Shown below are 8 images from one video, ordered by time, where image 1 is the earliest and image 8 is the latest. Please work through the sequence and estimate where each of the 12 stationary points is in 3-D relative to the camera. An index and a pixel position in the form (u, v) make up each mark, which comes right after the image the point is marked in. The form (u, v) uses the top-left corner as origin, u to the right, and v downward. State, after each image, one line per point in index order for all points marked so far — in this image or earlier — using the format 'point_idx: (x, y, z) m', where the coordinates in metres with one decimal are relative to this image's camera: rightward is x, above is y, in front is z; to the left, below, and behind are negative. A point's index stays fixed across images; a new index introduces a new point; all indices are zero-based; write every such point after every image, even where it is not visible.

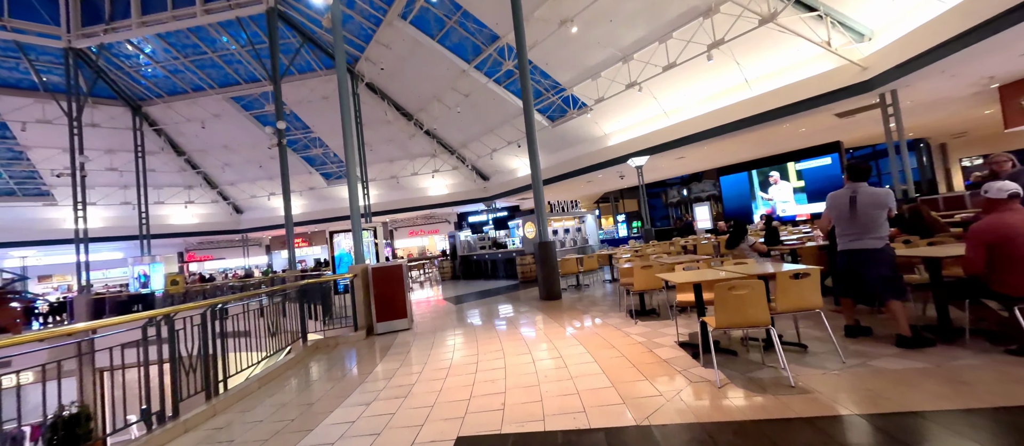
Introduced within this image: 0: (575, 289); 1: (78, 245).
0: (+1.2, -1.2, +7.0) m
1: (-14.7, -0.8, +13.0) m
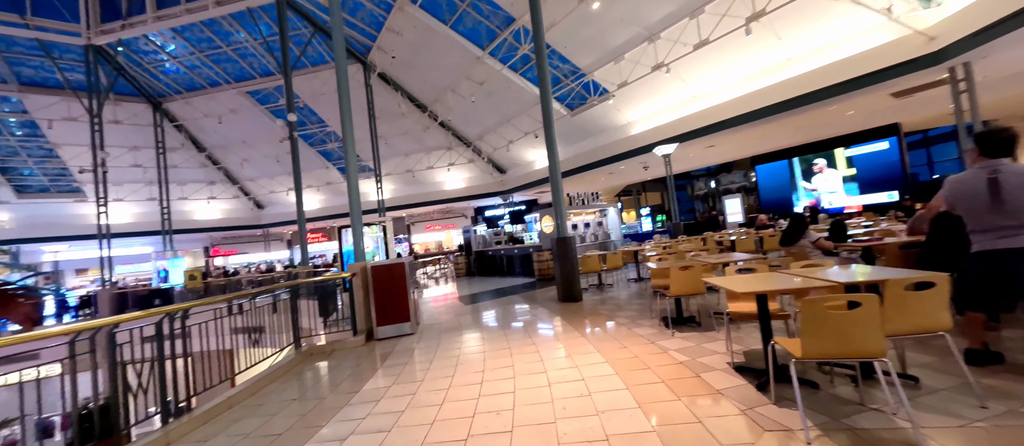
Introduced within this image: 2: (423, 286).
0: (+1.5, -1.1, +6.3) m
1: (-14.1, -0.7, +13.1) m
2: (-3.0, -2.1, +13.1) m
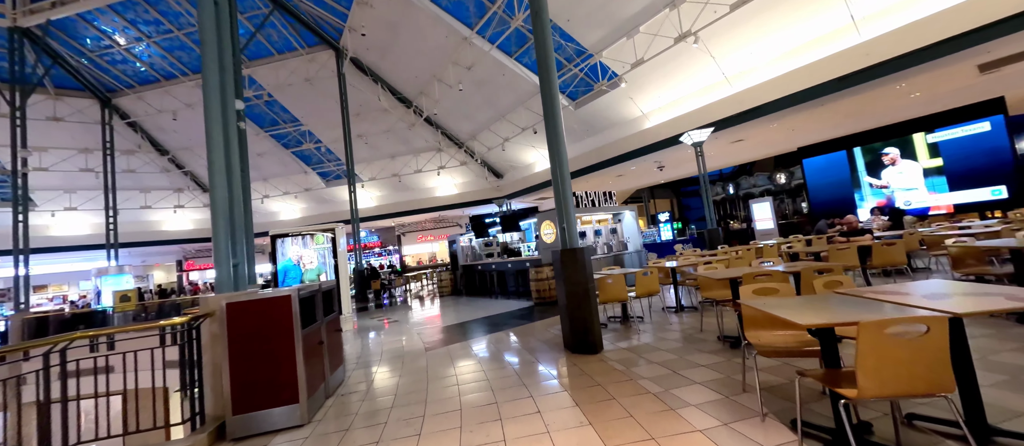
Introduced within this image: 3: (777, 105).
0: (+1.3, -1.2, +4.3) m
1: (-14.3, -1.0, +11.1) m
2: (-3.2, -2.4, +11.0) m
3: (+5.6, +2.5, +8.2) m
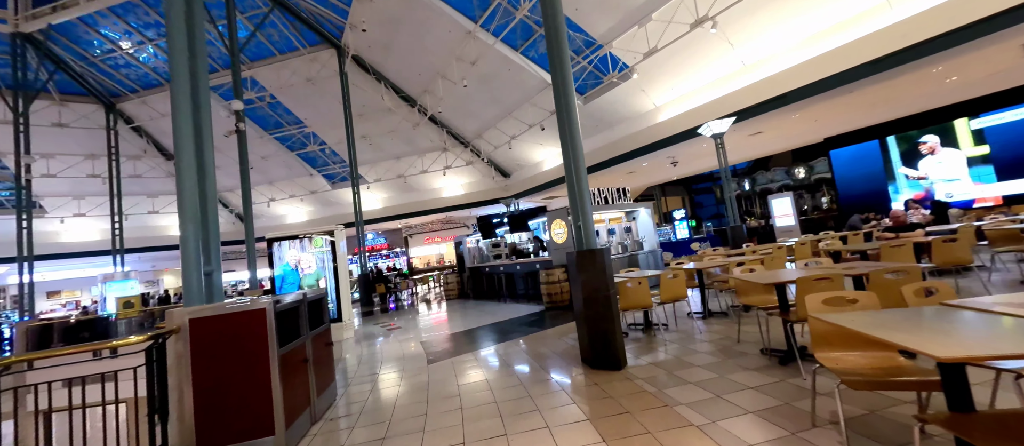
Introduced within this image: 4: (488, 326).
0: (+1.4, -1.1, +3.9) m
1: (-14.0, -1.2, +11.0) m
2: (-2.9, -2.4, +10.7) m
3: (+5.7, +2.6, +7.6) m
4: (-0.4, -1.7, +6.4) m
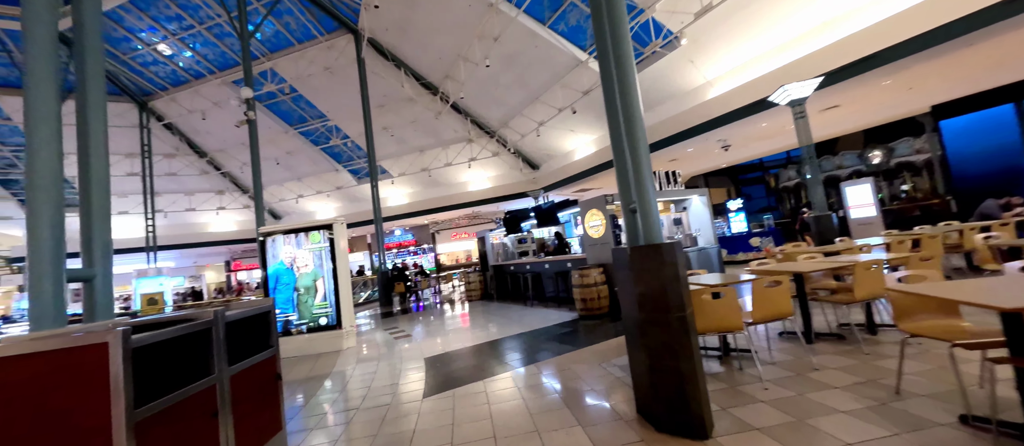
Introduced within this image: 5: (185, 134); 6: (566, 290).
0: (+1.5, -1.0, +2.8) m
1: (-13.2, -1.1, +11.2) m
2: (-2.1, -2.3, +9.9) m
3: (+6.1, +2.7, +6.1) m
4: (0.0, -1.6, +5.4) m
5: (-13.7, +3.7, +16.1) m
6: (+1.1, -1.3, +7.4) m
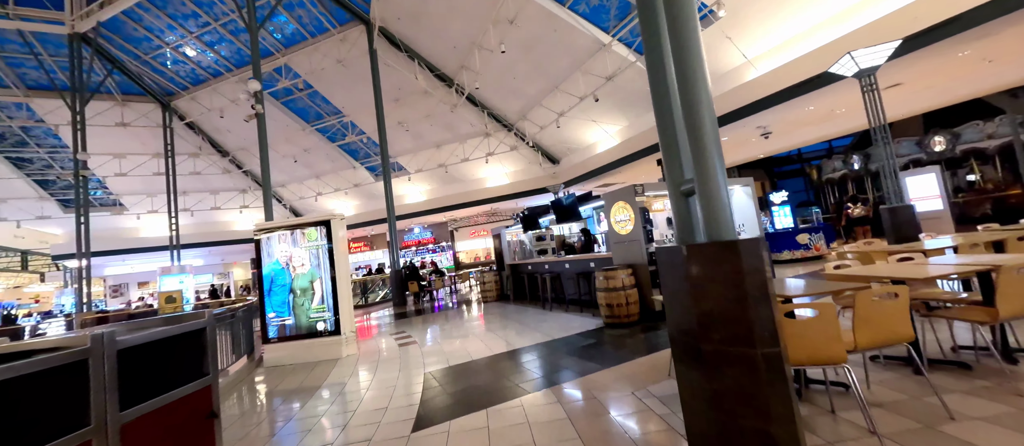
0: (+1.6, -1.0, +2.1) m
1: (-12.6, -1.1, +11.3) m
2: (-1.7, -2.2, +9.4) m
3: (+6.3, +2.8, +5.1) m
4: (+0.2, -1.5, +4.9) m
5: (-12.9, +3.8, +16.3) m
6: (+1.4, -1.2, +6.7) m
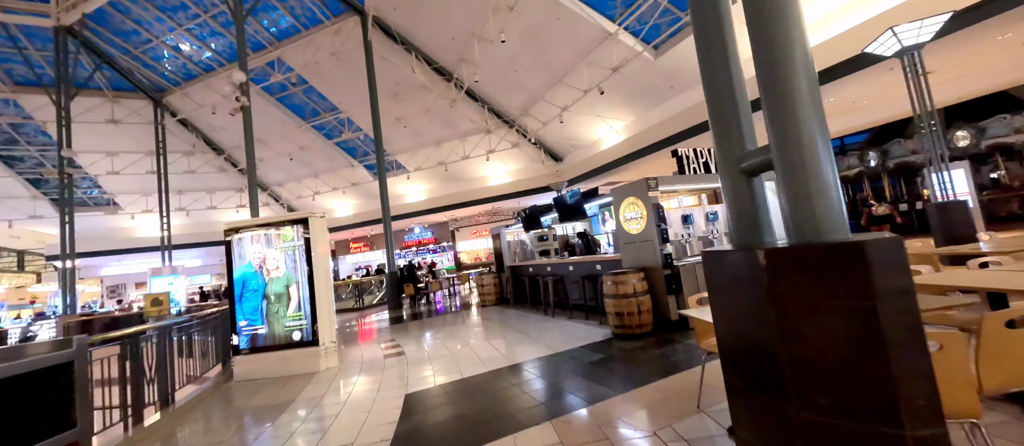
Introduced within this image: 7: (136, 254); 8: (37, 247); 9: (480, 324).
0: (+1.5, -0.9, +1.6) m
1: (-12.6, -1.0, +11.0) m
2: (-1.7, -2.2, +9.0) m
3: (+6.3, +2.9, +4.6) m
4: (+0.2, -1.5, +4.4) m
5: (-12.8, +3.8, +15.9) m
6: (+1.4, -1.2, +6.2) m
7: (-19.0, -1.6, +19.3) m
8: (-24.5, -1.2, +19.8) m
9: (-0.6, -1.9, +7.3) m
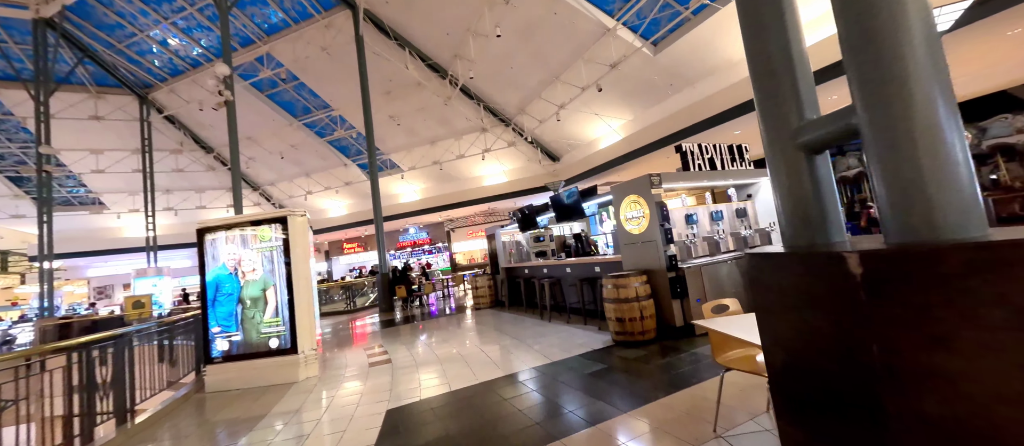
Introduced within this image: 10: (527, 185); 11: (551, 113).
0: (+1.5, -0.9, +1.3) m
1: (-12.7, -1.0, +10.6) m
2: (-1.8, -2.2, +8.7) m
3: (+6.3, +2.9, +4.4) m
4: (+0.1, -1.5, +4.1) m
5: (-13.0, +3.8, +15.5) m
6: (+1.3, -1.2, +6.0) m
7: (-19.2, -1.5, +18.8) m
8: (-24.7, -1.2, +19.3) m
9: (-0.7, -1.9, +7.1) m
10: (+0.6, +1.6, +15.6) m
11: (+1.3, +3.5, +12.2) m
